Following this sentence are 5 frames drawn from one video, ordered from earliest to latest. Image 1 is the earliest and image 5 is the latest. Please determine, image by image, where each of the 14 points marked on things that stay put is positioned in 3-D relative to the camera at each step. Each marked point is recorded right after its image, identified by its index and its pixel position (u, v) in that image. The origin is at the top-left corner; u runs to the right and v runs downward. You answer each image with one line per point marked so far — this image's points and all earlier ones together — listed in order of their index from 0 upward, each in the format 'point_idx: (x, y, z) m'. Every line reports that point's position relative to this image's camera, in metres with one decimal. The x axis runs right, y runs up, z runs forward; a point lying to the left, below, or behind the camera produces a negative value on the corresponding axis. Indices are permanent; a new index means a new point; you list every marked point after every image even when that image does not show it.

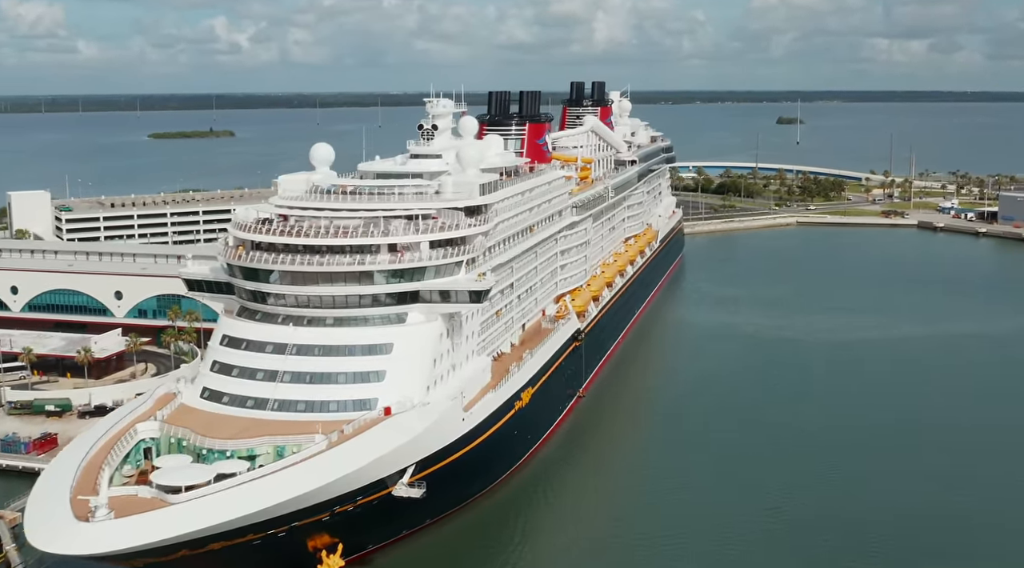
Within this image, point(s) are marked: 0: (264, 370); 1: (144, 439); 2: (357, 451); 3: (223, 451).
0: (-4.9, -1.7, +19.1) m
1: (-6.8, -2.8, +17.8) m
2: (-2.8, -2.9, +17.2) m
3: (-5.1, -2.9, +17.0) m
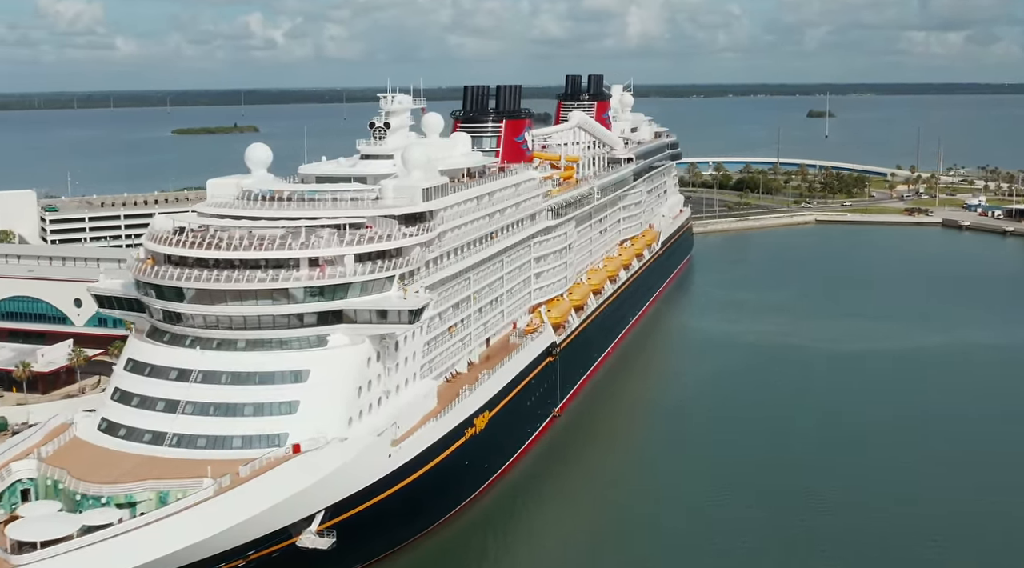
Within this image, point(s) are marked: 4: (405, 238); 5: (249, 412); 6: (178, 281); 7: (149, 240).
0: (-6.1, -2.0, +17.0) m
1: (-8.0, -3.2, +15.8) m
2: (-4.0, -3.3, +15.1) m
3: (-6.3, -3.3, +15.0) m
4: (-2.1, +0.9, +19.0) m
5: (-4.5, -2.2, +16.8) m
6: (-6.1, 0.0, +17.6) m
7: (-7.1, +0.9, +18.9) m
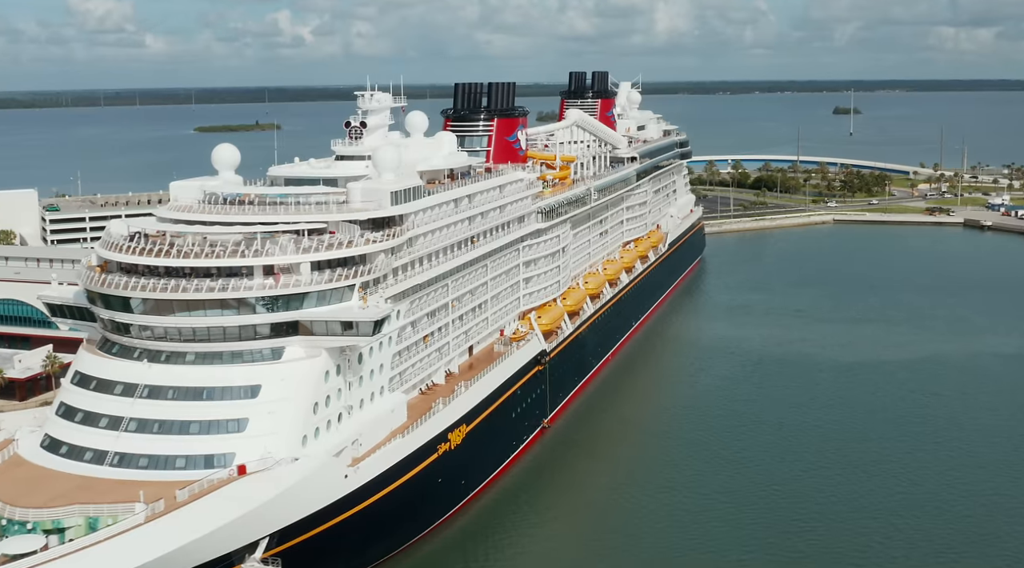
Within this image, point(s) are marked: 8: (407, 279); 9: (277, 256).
0: (-6.7, -2.2, +16.1) m
1: (-8.7, -3.3, +15.0) m
2: (-4.7, -3.5, +14.2) m
3: (-7.0, -3.4, +14.1) m
4: (-2.6, +0.7, +18.0) m
5: (-5.2, -2.4, +15.8) m
6: (-6.7, -0.1, +16.7) m
7: (-7.6, +0.7, +18.0) m
8: (-2.1, +0.1, +19.5) m
9: (-4.1, +0.5, +16.8) m
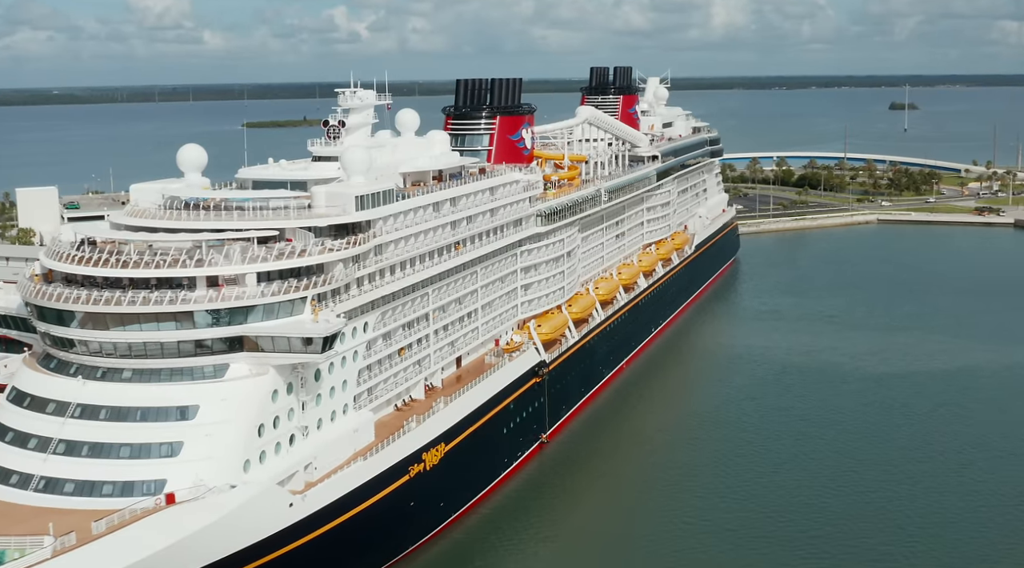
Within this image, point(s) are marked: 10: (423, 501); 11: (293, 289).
0: (-7.4, -2.4, +15.1) m
1: (-9.4, -3.5, +14.0) m
2: (-5.5, -3.7, +13.0) m
3: (-7.8, -3.6, +13.0) m
4: (-3.2, +0.5, +16.7) m
5: (-5.8, -2.6, +14.7) m
6: (-7.3, -0.3, +15.7) m
7: (-8.2, +0.5, +17.0) m
8: (-2.6, -0.1, +18.2) m
9: (-4.7, +0.3, +15.6) m
10: (-1.8, -4.3, +19.6) m
11: (-3.6, -0.1, +16.1) m
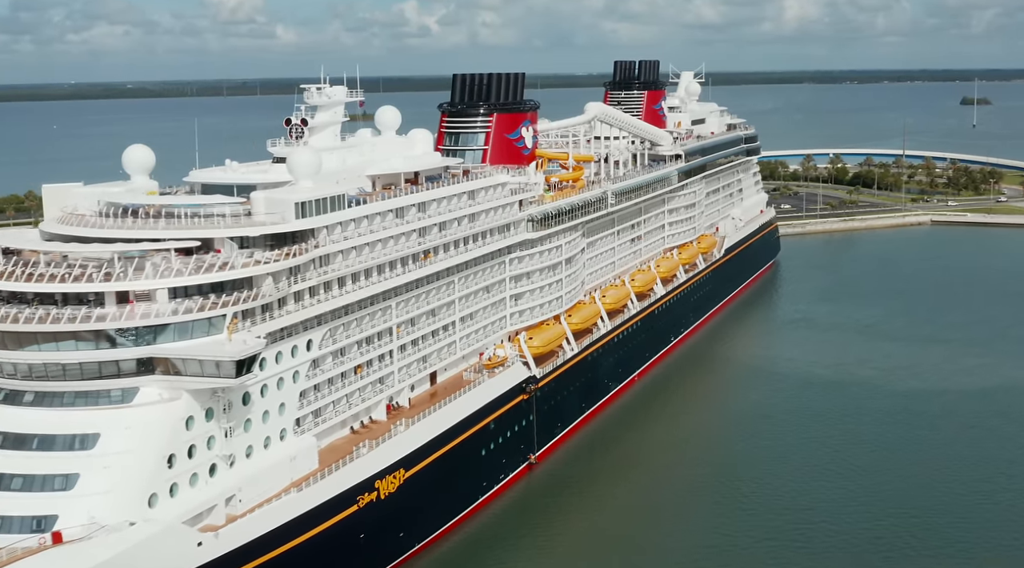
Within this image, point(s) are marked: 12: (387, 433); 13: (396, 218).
0: (-8.3, -2.6, +13.9) m
1: (-10.4, -3.7, +13.0) m
2: (-6.6, -3.9, +11.7) m
3: (-8.9, -3.8, +11.9) m
4: (-4.0, +0.3, +15.3) m
5: (-6.8, -2.8, +13.4) m
6: (-8.2, -0.5, +14.5) m
7: (-9.0, +0.4, +15.9) m
8: (-3.3, -0.3, +16.7) m
9: (-5.6, +0.1, +14.3) m
10: (-2.5, -4.6, +18.1) m
11: (-4.5, -0.3, +14.7) m
12: (-2.4, -2.9, +19.0) m
13: (-2.2, +1.3, +19.3) m
